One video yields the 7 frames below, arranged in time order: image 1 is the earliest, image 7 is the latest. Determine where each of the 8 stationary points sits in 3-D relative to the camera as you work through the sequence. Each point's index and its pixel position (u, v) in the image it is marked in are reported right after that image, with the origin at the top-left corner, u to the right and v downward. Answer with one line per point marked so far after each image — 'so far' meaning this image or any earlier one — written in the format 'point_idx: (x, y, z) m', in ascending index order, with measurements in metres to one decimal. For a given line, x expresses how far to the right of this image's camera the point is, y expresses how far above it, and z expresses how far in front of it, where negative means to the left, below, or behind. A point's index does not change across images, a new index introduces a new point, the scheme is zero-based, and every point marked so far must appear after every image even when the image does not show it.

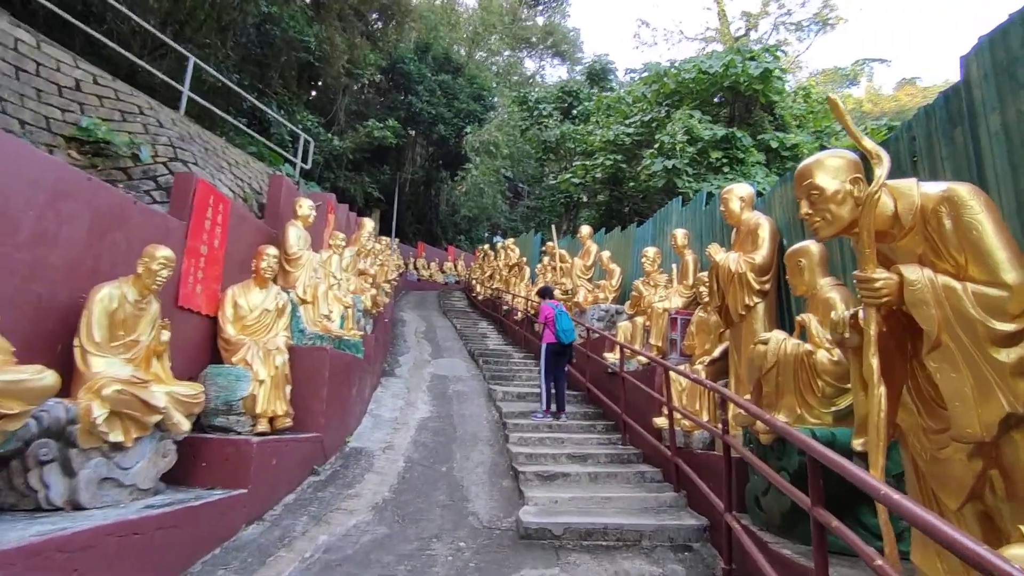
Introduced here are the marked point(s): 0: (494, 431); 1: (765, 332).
0: (-0.2, -1.5, +6.1) m
1: (+1.6, -0.3, +3.7) m
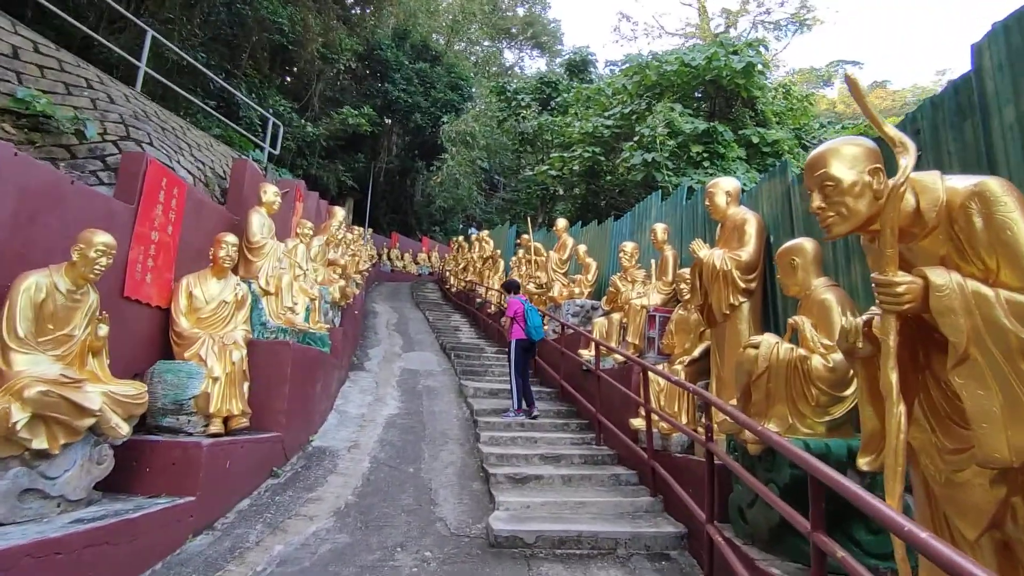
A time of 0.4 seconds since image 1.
0: (-0.5, -1.4, +5.9) m
1: (+1.4, -0.3, +3.5) m
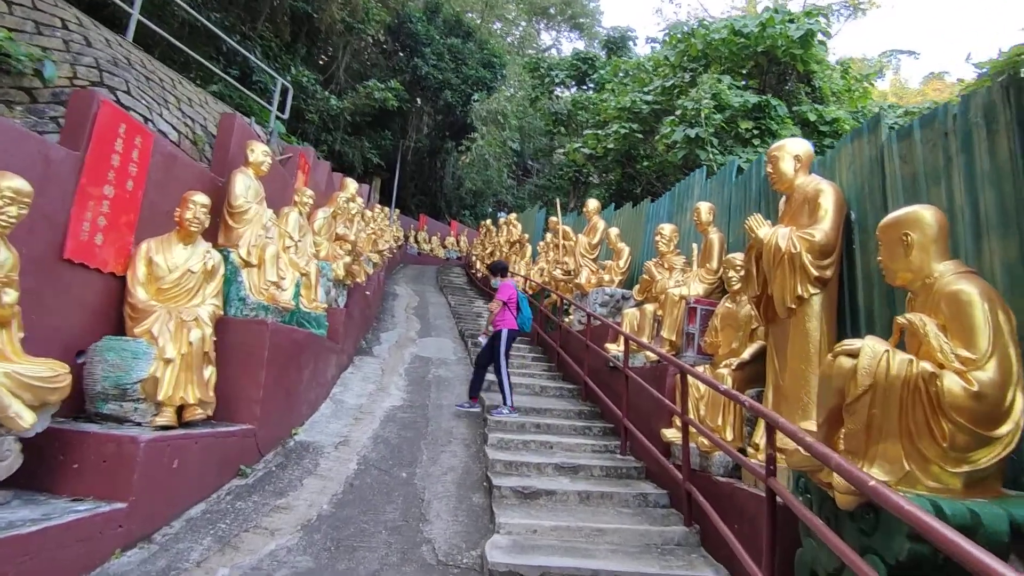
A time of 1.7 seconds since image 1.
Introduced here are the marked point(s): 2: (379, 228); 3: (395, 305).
0: (-0.4, -1.2, +5.2) m
1: (+1.4, -0.2, +2.8) m
2: (-3.0, +1.4, +13.5) m
3: (-2.5, -0.3, +12.6) m
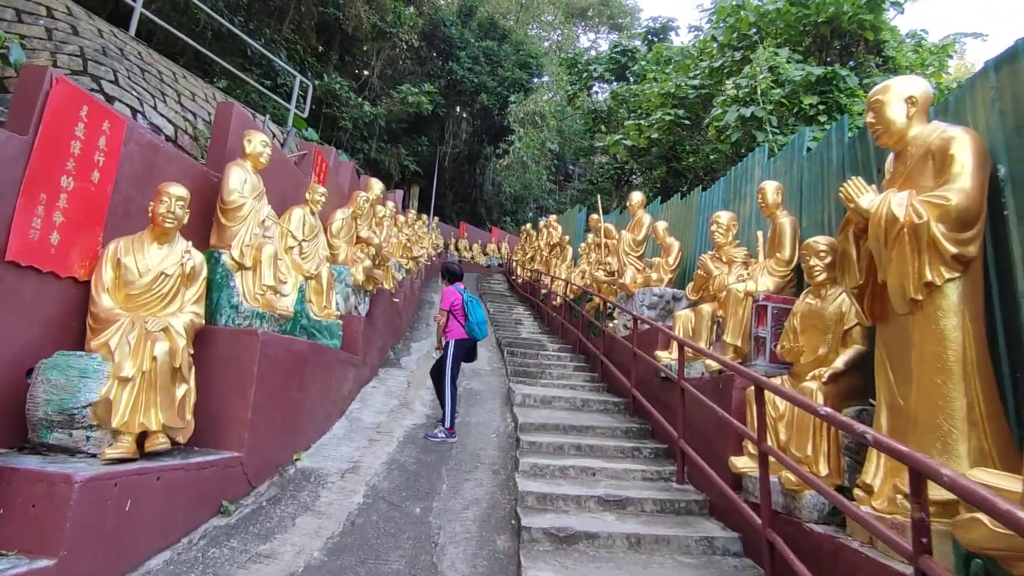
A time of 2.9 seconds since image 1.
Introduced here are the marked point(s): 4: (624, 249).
0: (-0.1, -1.2, +4.6) m
1: (+1.5, -0.2, +2.0) m
2: (-2.1, +1.2, +13.0) m
3: (-1.6, -0.5, +12.1) m
4: (+1.4, +0.5, +7.2) m
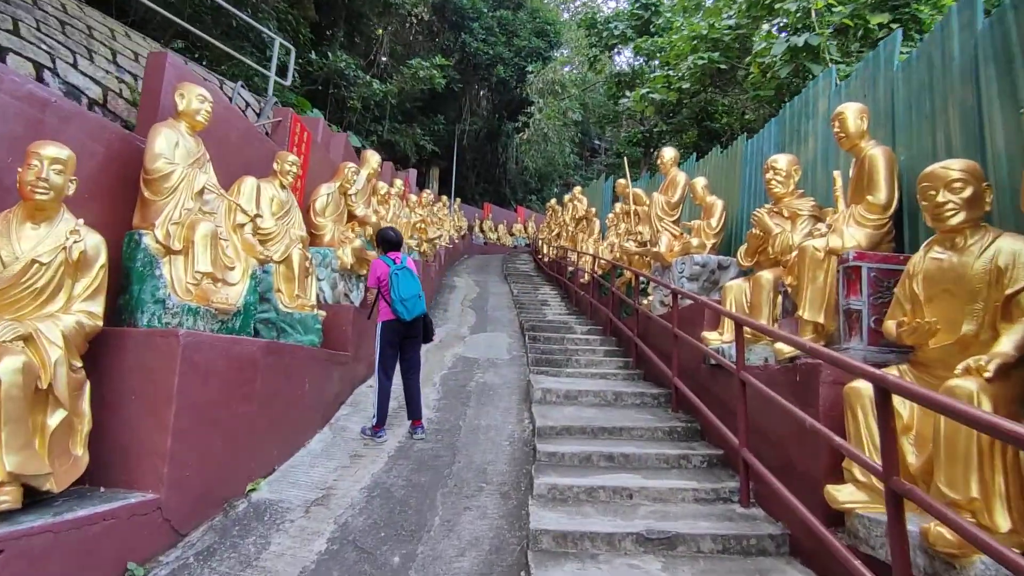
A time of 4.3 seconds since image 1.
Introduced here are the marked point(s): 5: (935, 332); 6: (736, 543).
0: (0.0, -1.1, +3.7) m
1: (+1.4, 0.0, +1.0) m
2: (-1.7, +1.5, +12.2) m
3: (-1.2, -0.2, +11.3) m
4: (+1.5, +0.8, +6.2) m
5: (+1.4, -0.1, +2.0) m
6: (+1.0, -1.1, +2.6) m
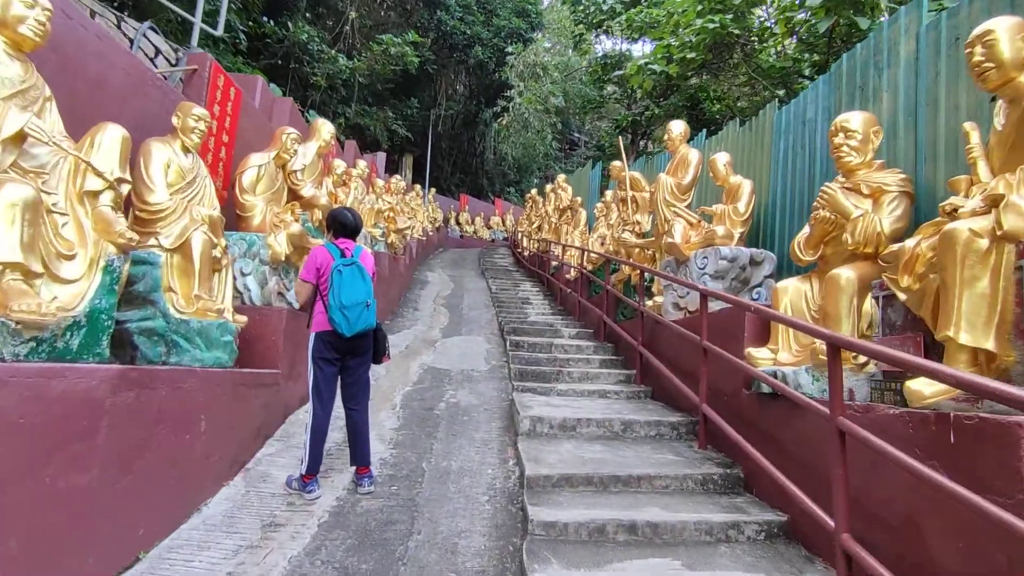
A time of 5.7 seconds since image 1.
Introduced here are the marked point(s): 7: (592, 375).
0: (-0.1, -1.1, +2.7) m
1: (+1.4, 0.0, 0.0) m
2: (-2.1, +1.6, +11.0) m
3: (-1.5, -0.1, +10.2) m
4: (+1.3, +0.8, +5.2) m
5: (+1.4, -0.2, +1.0) m
6: (+0.9, -1.1, +1.6) m
7: (+0.7, -0.7, +5.1) m
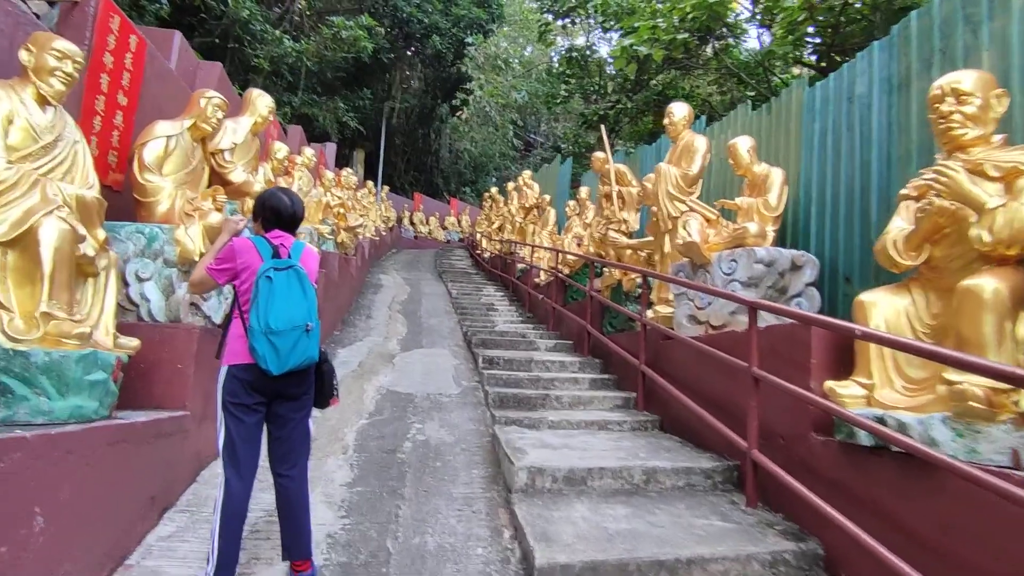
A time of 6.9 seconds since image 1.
0: (0.0, -1.1, +1.8) m
1: (+1.7, -0.1, -0.8) m
2: (-2.7, +1.5, +10.0) m
3: (-2.1, -0.2, +9.1) m
4: (+1.2, +0.7, +4.4) m
5: (+1.6, -0.2, +0.3) m
6: (+1.1, -1.2, +0.8) m
7: (+0.5, -0.8, +4.3) m
